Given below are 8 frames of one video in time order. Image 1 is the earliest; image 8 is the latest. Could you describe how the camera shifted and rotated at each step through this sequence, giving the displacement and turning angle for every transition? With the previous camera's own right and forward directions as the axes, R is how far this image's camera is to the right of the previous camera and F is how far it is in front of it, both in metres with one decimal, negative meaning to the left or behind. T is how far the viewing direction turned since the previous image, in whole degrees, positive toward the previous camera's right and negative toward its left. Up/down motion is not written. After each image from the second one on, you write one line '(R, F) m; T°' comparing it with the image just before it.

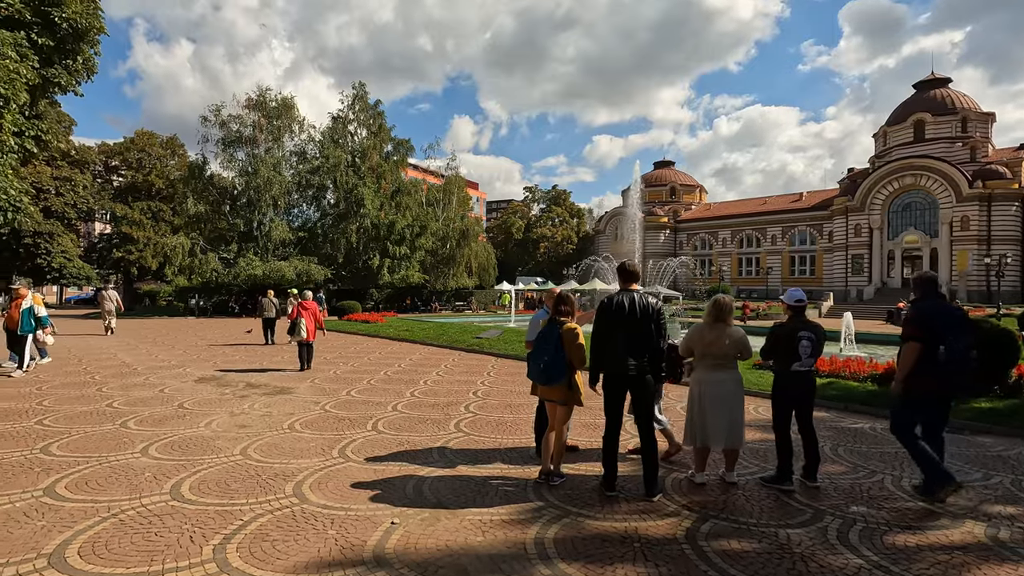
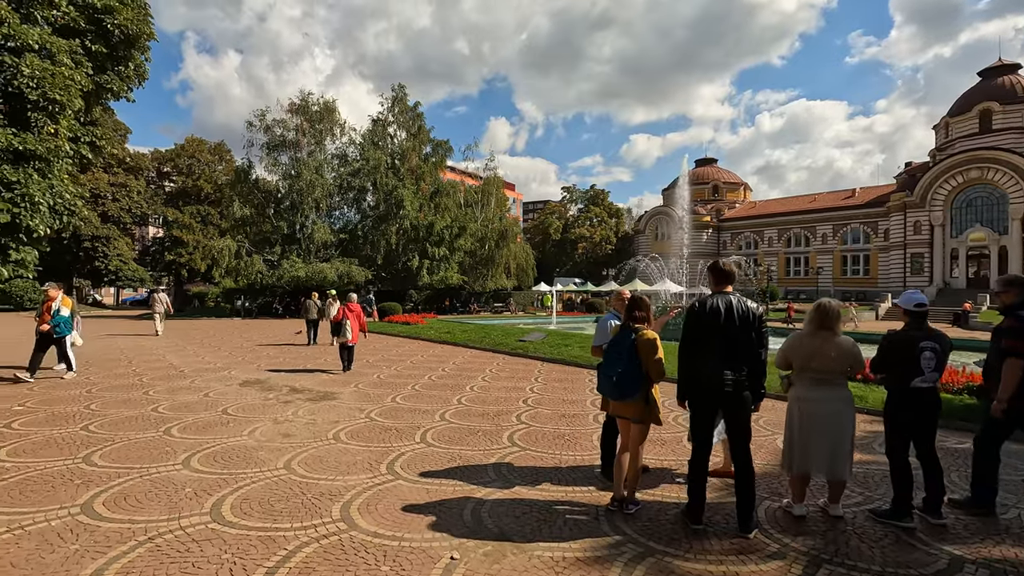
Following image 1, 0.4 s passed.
(-0.2, +0.5) m; -4°
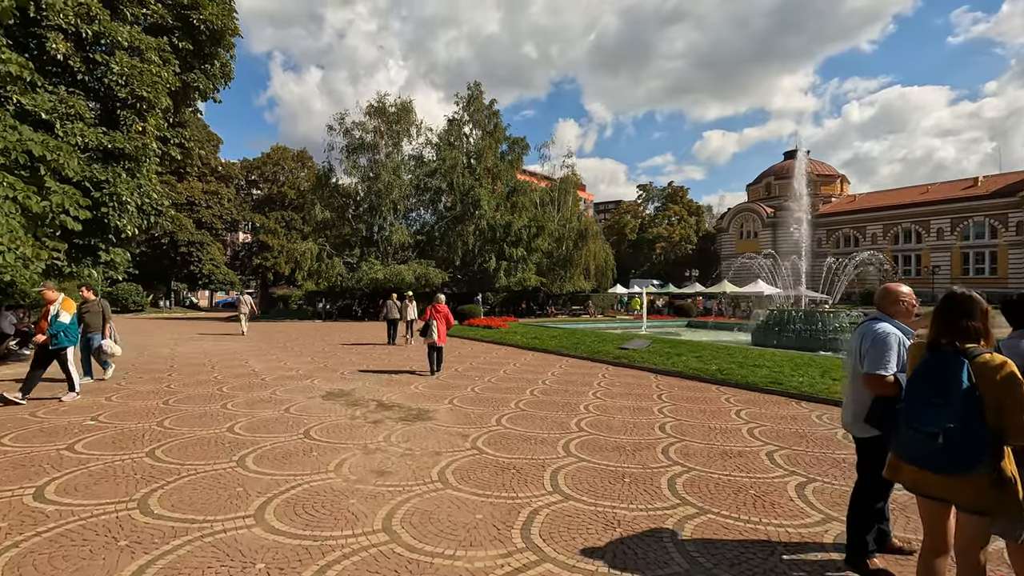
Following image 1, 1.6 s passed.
(-0.8, +1.4) m; -7°
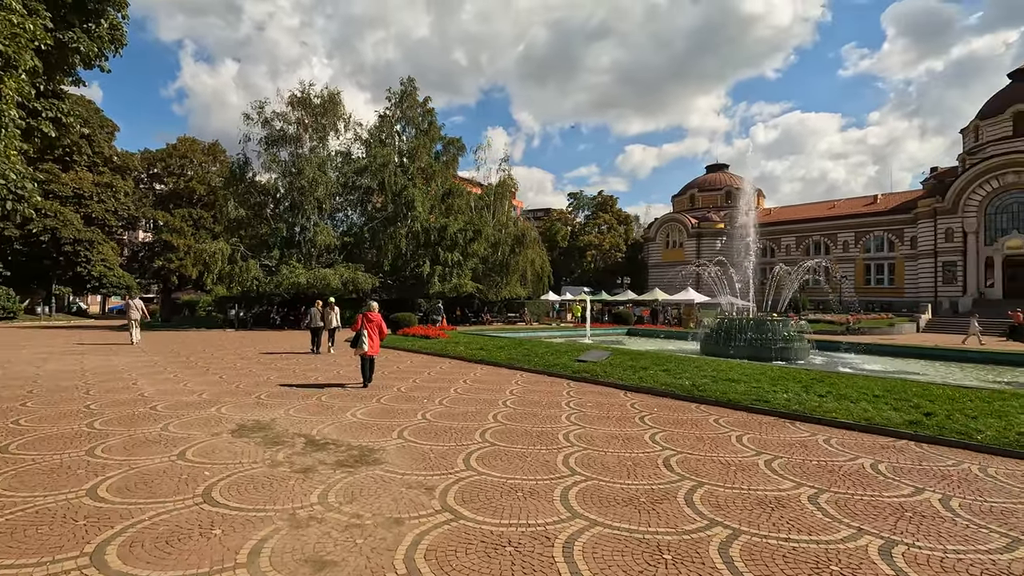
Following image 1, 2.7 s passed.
(-0.5, +1.4) m; +8°
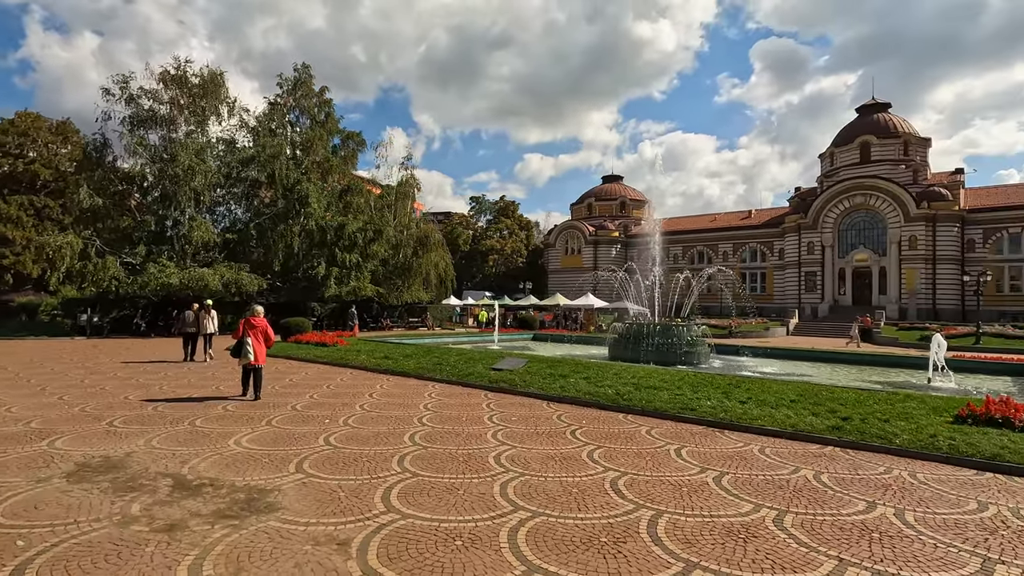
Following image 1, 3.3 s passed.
(-0.3, +0.8) m; +11°
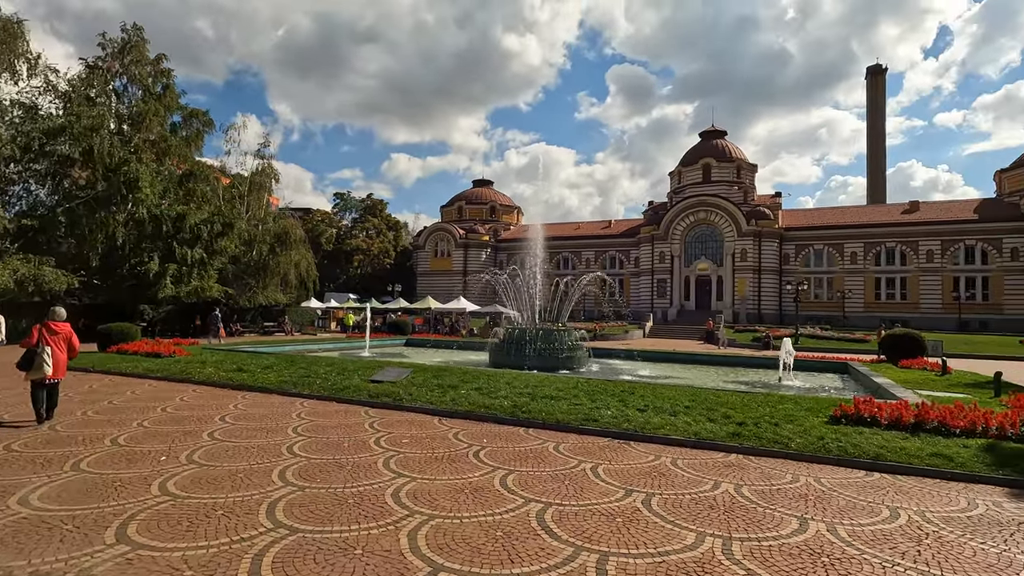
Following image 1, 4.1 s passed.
(-0.4, +0.9) m; +14°
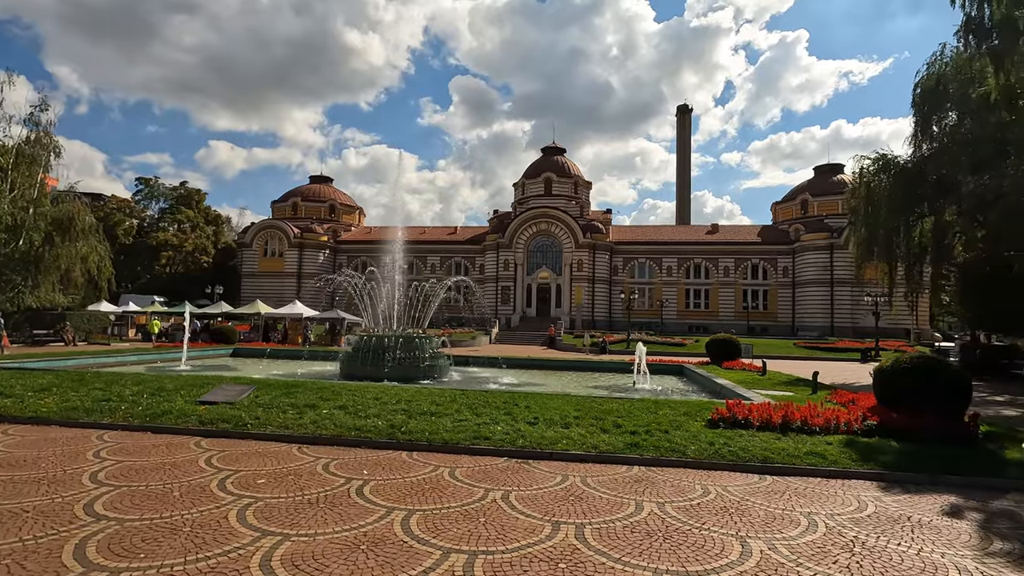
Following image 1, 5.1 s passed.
(-0.6, +0.9) m; +17°
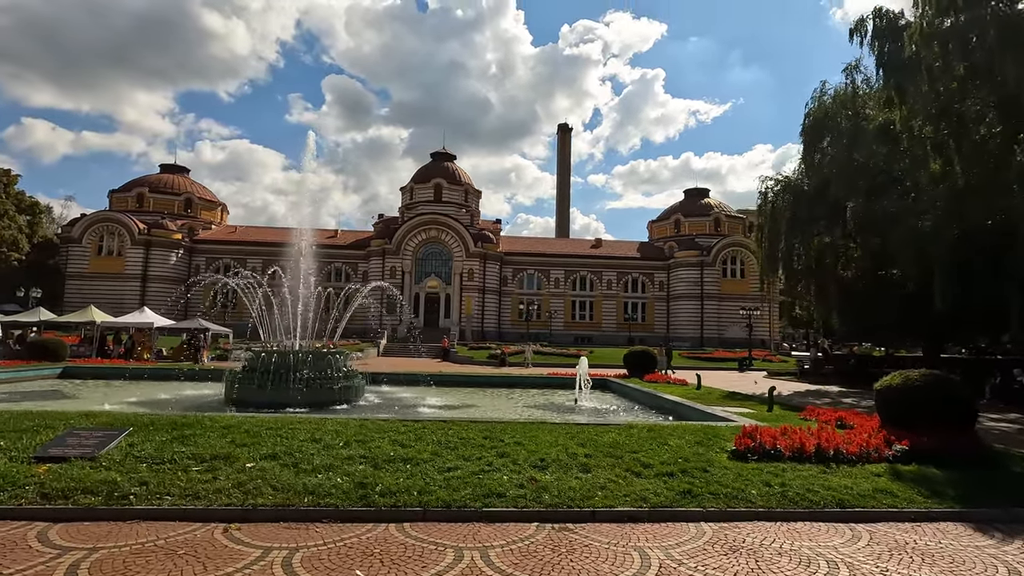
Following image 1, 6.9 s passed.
(-1.4, +1.9) m; +13°
